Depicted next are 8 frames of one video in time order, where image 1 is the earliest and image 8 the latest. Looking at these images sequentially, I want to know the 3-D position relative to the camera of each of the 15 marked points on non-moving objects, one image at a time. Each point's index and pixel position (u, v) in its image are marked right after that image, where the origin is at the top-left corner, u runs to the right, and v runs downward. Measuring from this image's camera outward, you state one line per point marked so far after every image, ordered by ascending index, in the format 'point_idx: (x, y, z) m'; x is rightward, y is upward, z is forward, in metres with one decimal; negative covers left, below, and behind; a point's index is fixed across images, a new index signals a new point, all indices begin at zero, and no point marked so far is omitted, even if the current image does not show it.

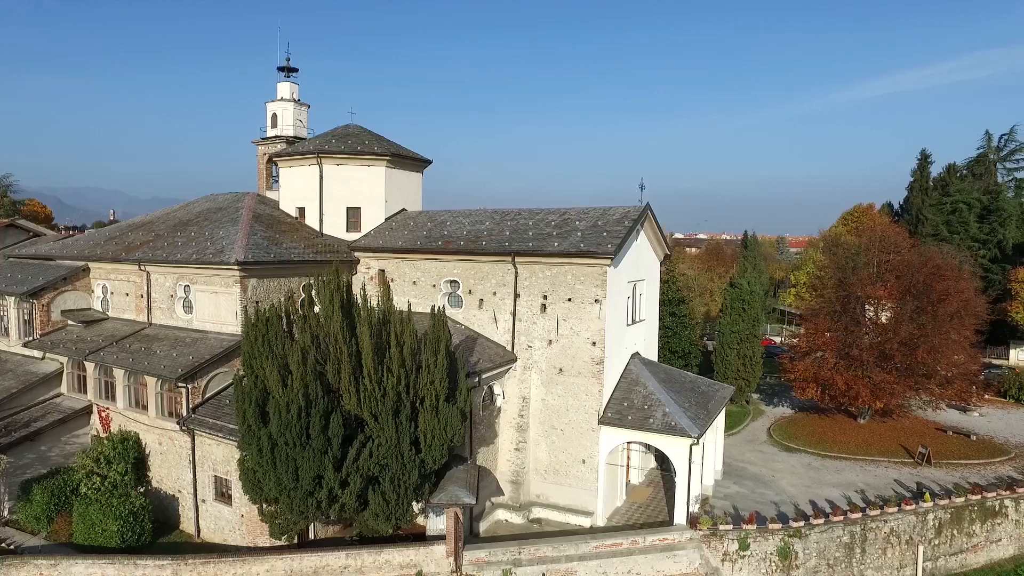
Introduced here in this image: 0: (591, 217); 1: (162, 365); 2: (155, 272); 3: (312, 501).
0: (+2.5, +2.3, +18.3) m
1: (-9.6, -2.1, +15.8) m
2: (-11.5, +0.5, +18.6) m
3: (-4.1, -4.6, +12.3) m
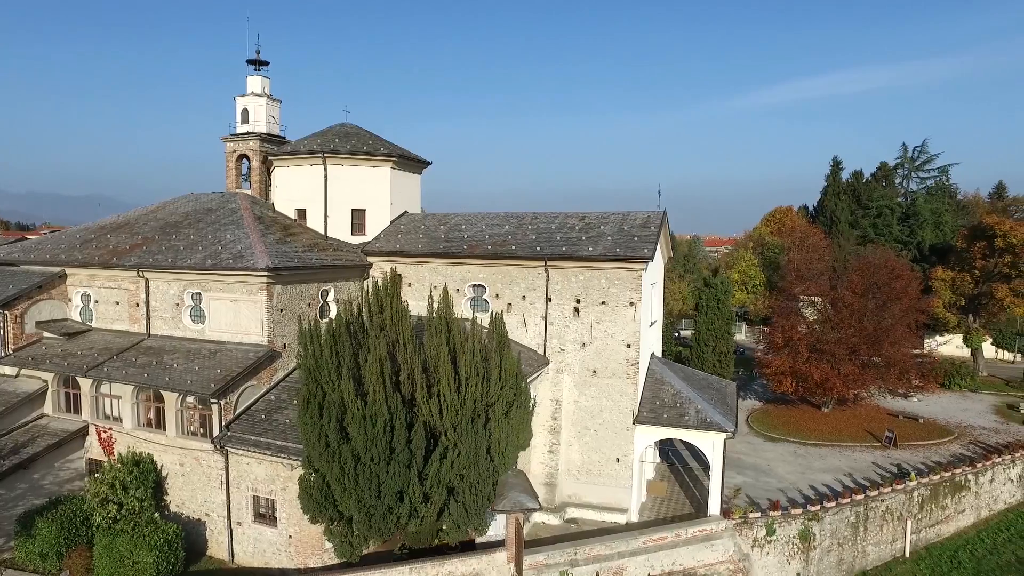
0: (+3.3, +2.2, +18.8) m
1: (-8.3, -2.4, +14.7) m
2: (-10.6, +0.2, +17.2) m
3: (-2.4, -4.8, +11.9) m
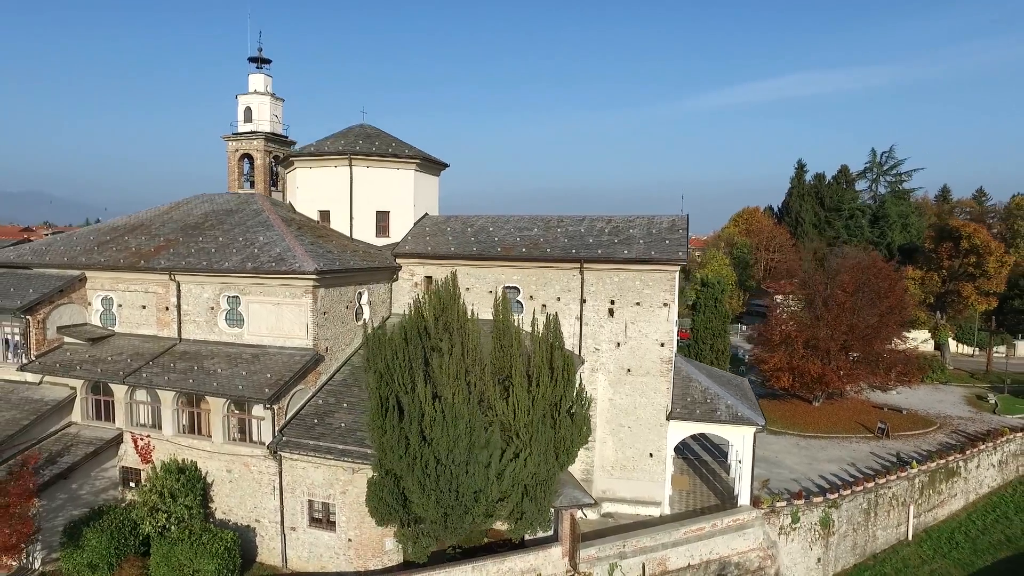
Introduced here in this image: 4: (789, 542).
0: (+4.4, +2.1, +19.4) m
1: (-7.0, -2.5, +14.5) m
2: (-9.4, +0.1, +16.8) m
3: (-0.8, -4.9, +12.2) m
4: (+8.6, -7.9, +17.8) m
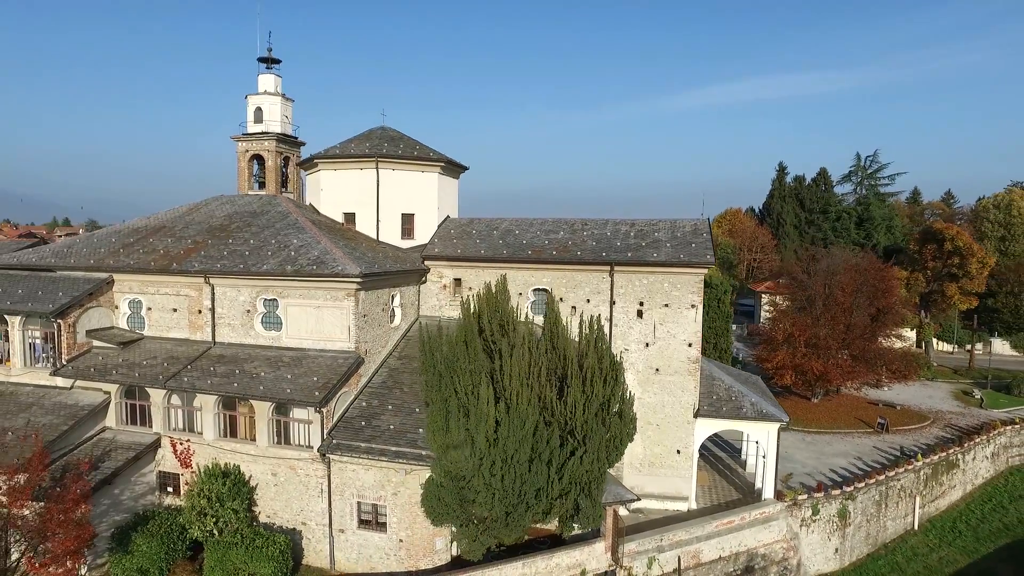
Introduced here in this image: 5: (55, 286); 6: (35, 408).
0: (+5.3, +2.1, +19.9) m
1: (-5.8, -2.6, +14.5) m
2: (-8.4, +0.1, +16.7) m
3: (+0.4, -4.9, +12.5) m
4: (+9.6, -7.9, +18.5) m
5: (-13.4, 0.0, +17.0) m
6: (-13.0, -3.2, +15.7) m
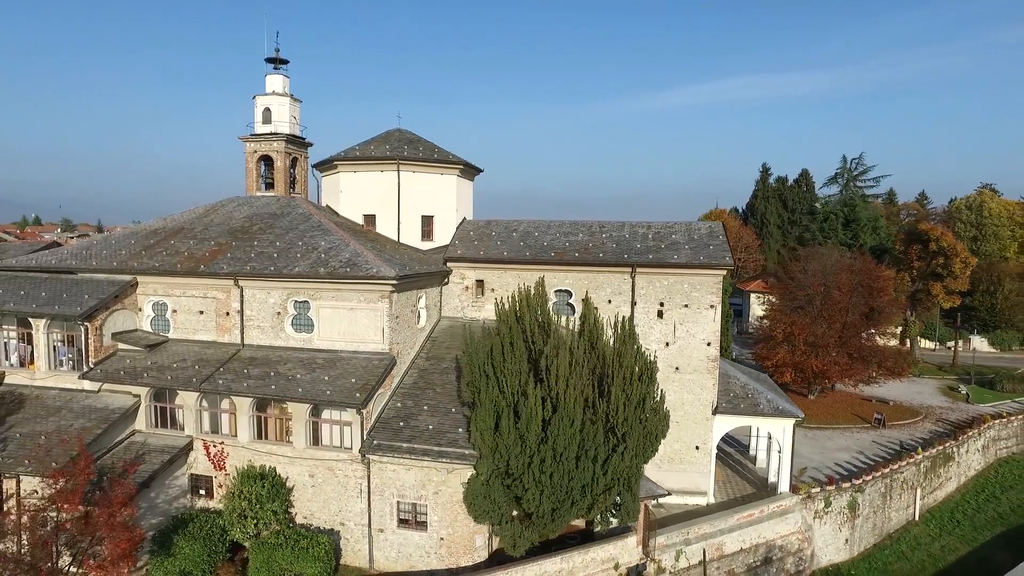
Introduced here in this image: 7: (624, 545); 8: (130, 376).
0: (+6.0, +2.0, +20.4) m
1: (-4.9, -2.6, +14.7) m
2: (-7.5, 0.0, +16.8) m
3: (+1.4, -5.0, +12.8) m
4: (+10.4, -7.9, +19.2) m
5: (-12.6, 0.0, +16.8) m
6: (-12.1, -3.3, +15.5) m
7: (+3.0, -6.8, +15.2) m
8: (-10.4, -2.4, +15.7) m
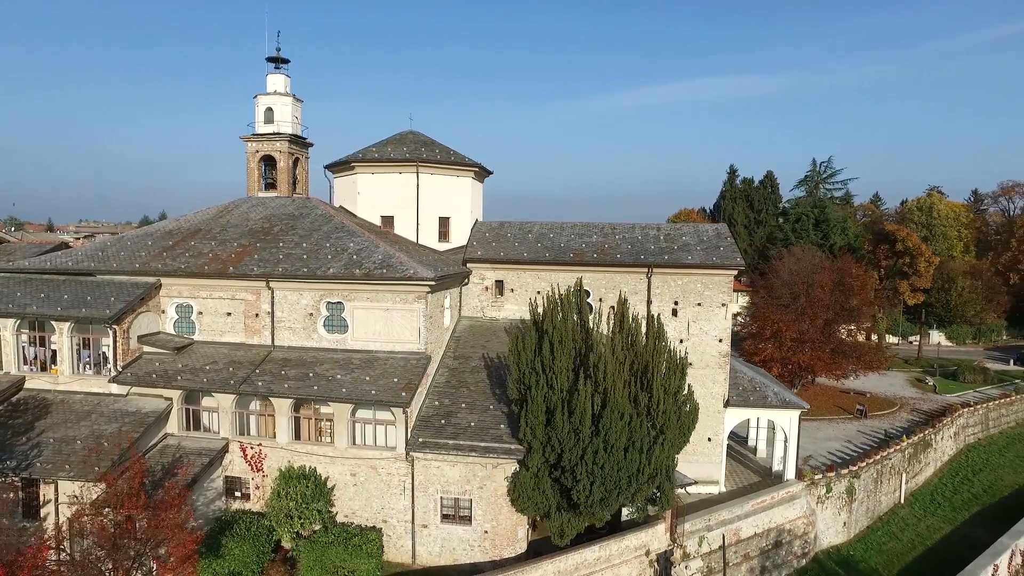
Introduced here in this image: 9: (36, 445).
0: (+6.6, +2.1, +21.3) m
1: (-3.9, -2.6, +14.9) m
2: (-6.7, 0.0, +16.8) m
3: (+2.6, -5.0, +13.5) m
4: (+11.1, -7.9, +20.4) m
5: (-11.7, -0.1, +16.5) m
6: (-11.1, -3.4, +15.3) m
7: (+4.0, -6.8, +16.0) m
8: (-9.5, -2.5, +15.6) m
9: (-11.8, -3.9, +14.3) m
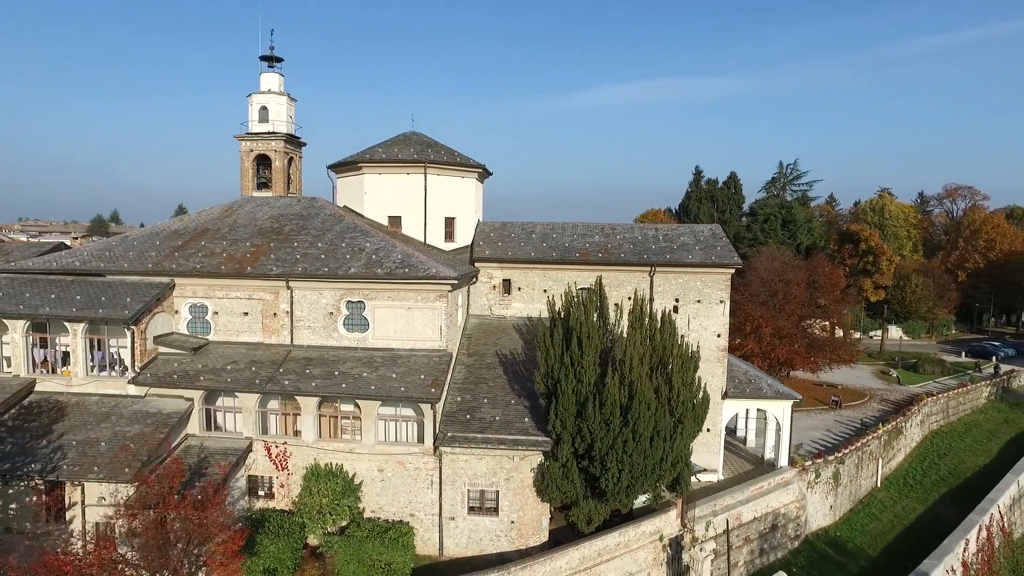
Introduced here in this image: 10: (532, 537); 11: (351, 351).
0: (+6.8, +2.2, +22.3) m
1: (-3.2, -2.6, +15.2) m
2: (-6.1, 0.0, +16.9) m
3: (+3.3, -4.9, +14.2) m
4: (+11.4, -7.8, +21.7) m
5: (-11.2, -0.1, +16.3) m
6: (-10.5, -3.4, +15.1) m
7: (+4.5, -6.7, +16.8) m
8: (-8.8, -2.5, +15.5) m
9: (-11.1, -3.9, +14.0) m
10: (+0.5, -6.6, +15.3) m
11: (-4.7, -1.8, +16.7) m
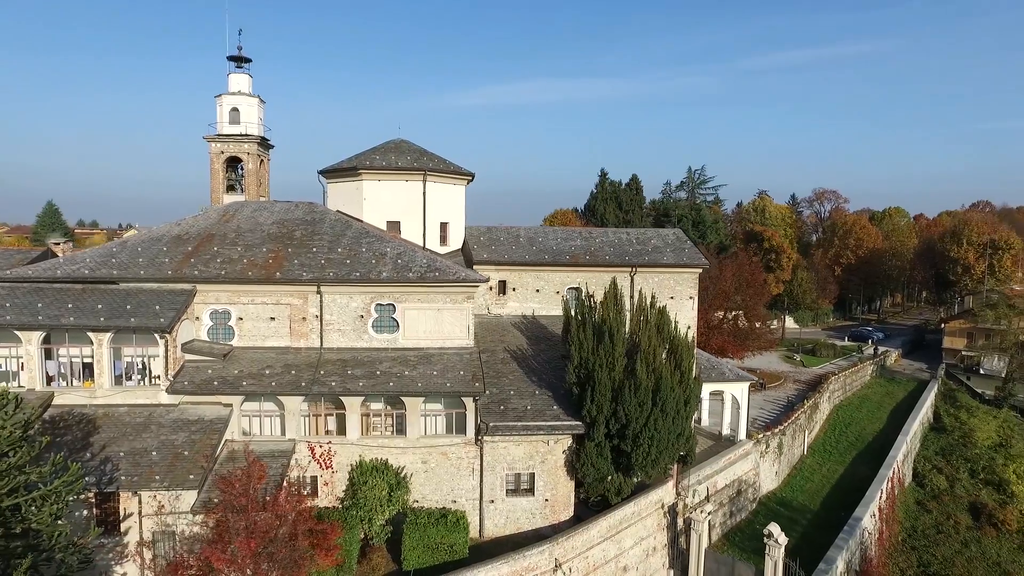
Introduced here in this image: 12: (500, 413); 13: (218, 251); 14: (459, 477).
0: (+6.3, +2.2, +25.0) m
1: (-2.2, -2.7, +16.3) m
2: (-5.4, -0.2, +17.5) m
3: (+4.4, -4.9, +16.5) m
4: (+11.1, -7.6, +25.3) m
5: (-10.3, -0.3, +16.0) m
6: (-9.3, -3.6, +14.9) m
7: (+5.2, -6.7, +19.2) m
8: (-7.8, -2.7, +15.6) m
9: (-9.7, -4.1, +13.8) m
10: (+1.5, -6.6, +17.1) m
11: (-3.9, -1.9, +17.5) m
12: (-0.4, -3.7, +16.8) m
13: (-9.3, +1.1, +18.2) m
14: (-1.5, -5.4, +16.6) m
